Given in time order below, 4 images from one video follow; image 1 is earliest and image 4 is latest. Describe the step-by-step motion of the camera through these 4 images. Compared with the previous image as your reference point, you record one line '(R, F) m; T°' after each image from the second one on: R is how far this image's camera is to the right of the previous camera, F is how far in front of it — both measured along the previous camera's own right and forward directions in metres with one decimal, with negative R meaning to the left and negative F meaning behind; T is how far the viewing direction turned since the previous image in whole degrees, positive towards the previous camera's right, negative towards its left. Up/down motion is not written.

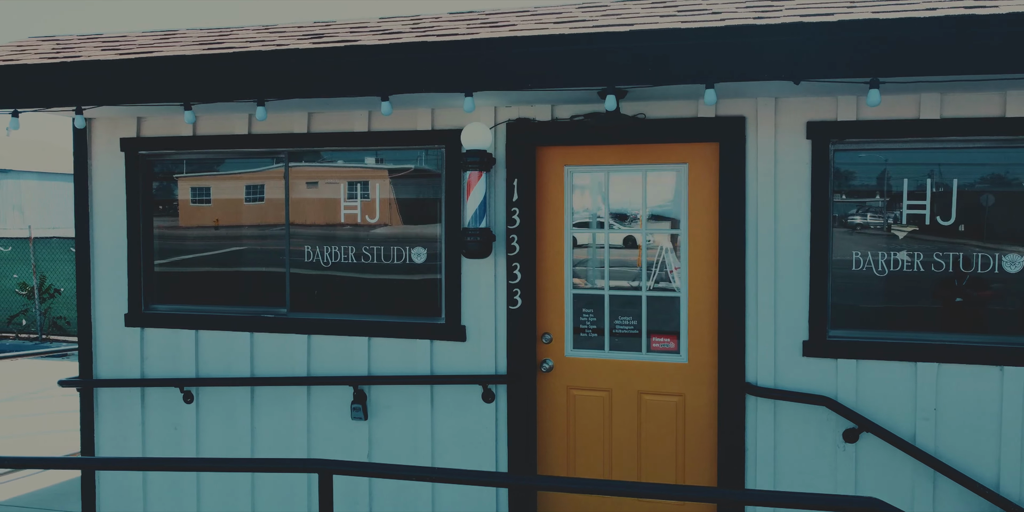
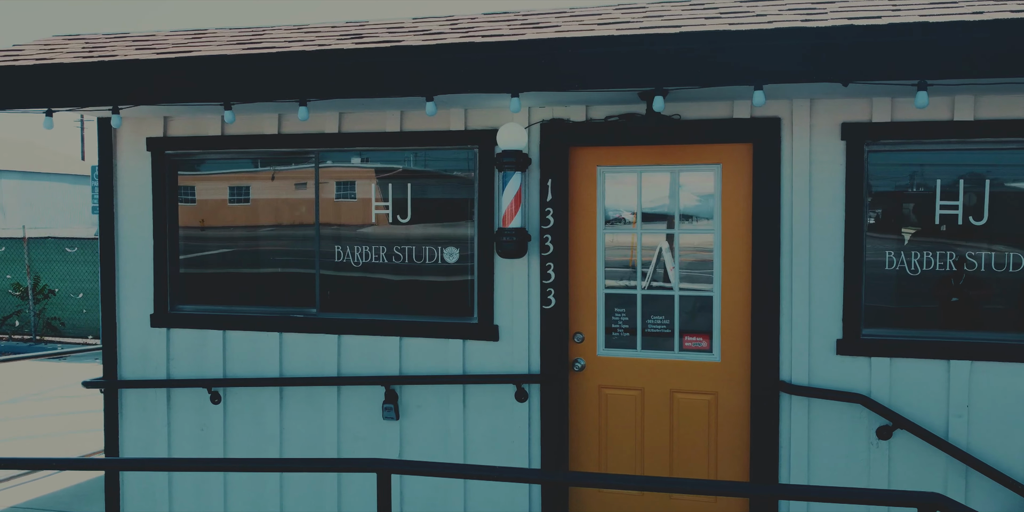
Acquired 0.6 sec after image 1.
(-0.2, 0.0) m; +1°
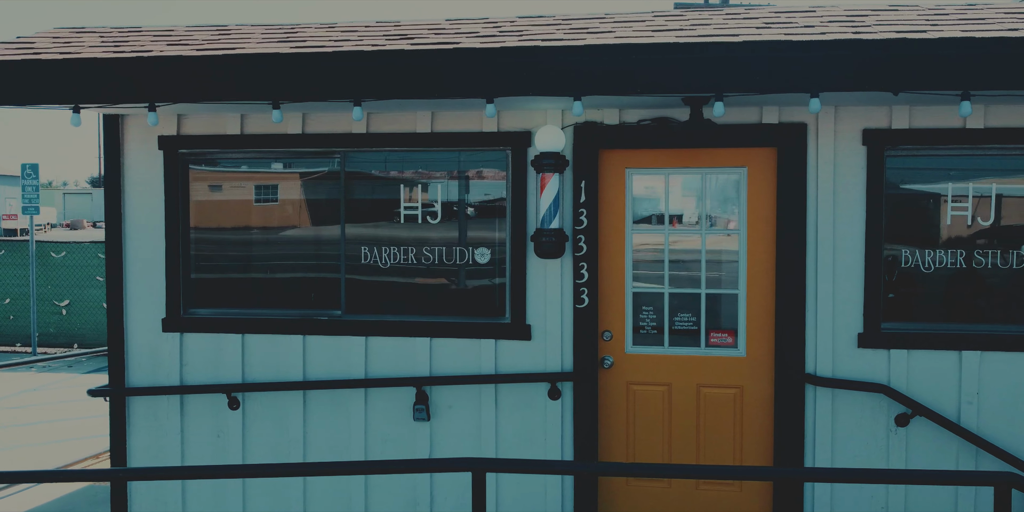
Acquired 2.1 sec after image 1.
(-0.5, 0.0) m; +5°
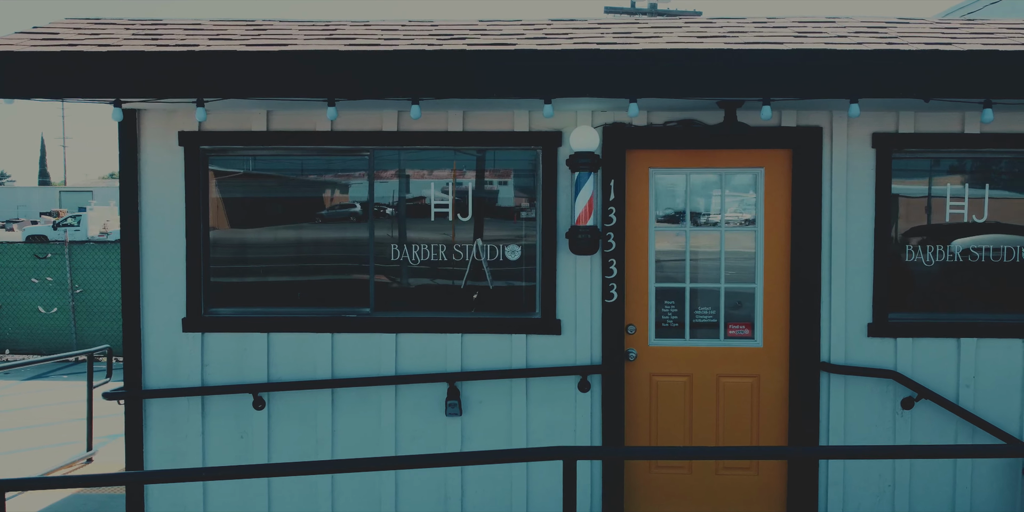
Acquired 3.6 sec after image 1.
(-0.5, -0.1) m; +5°
